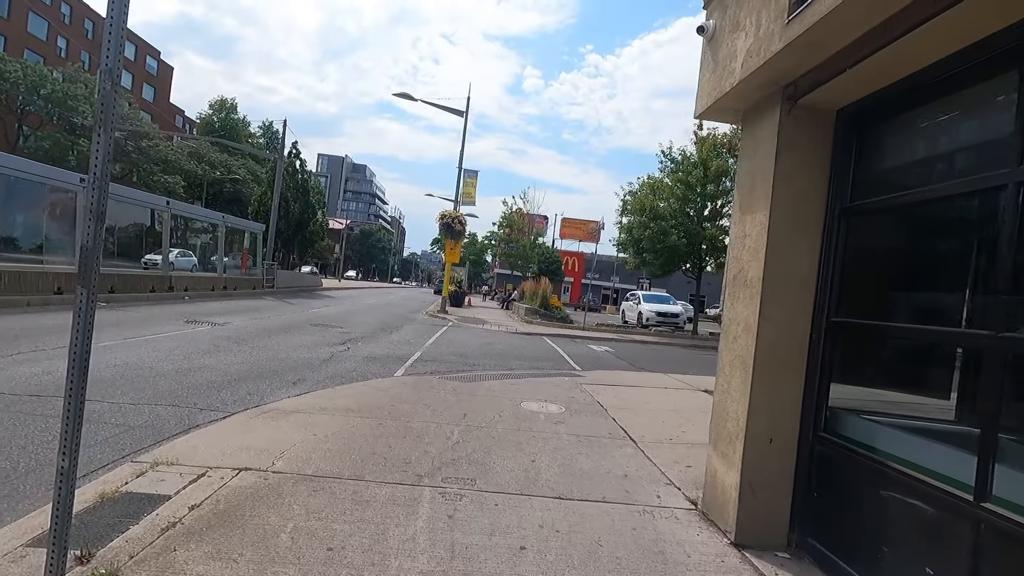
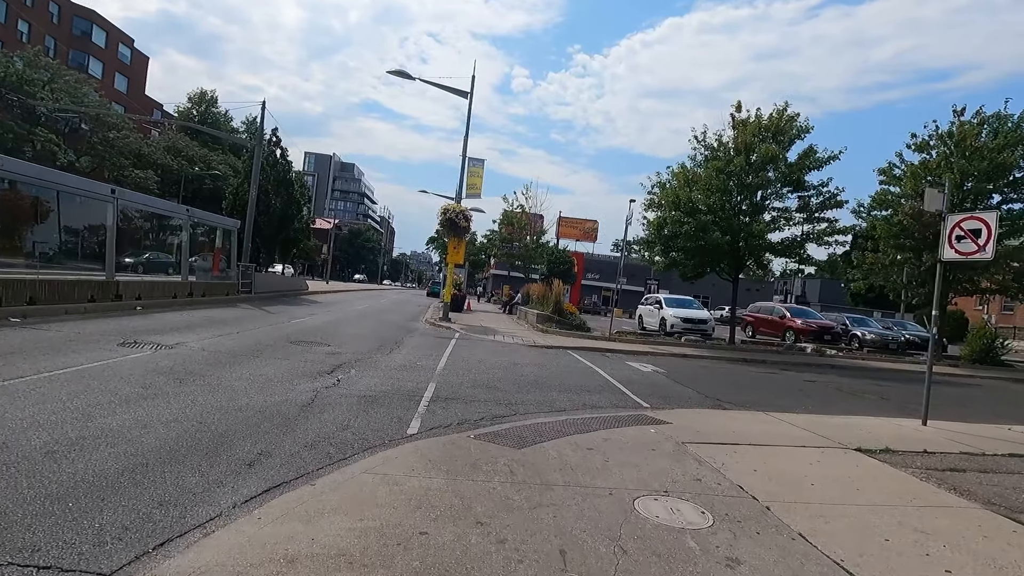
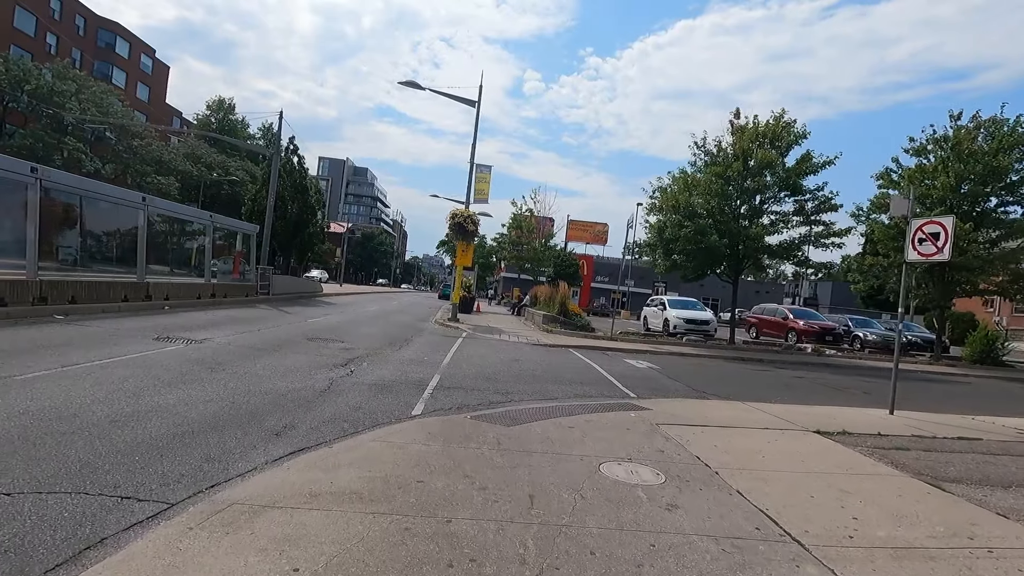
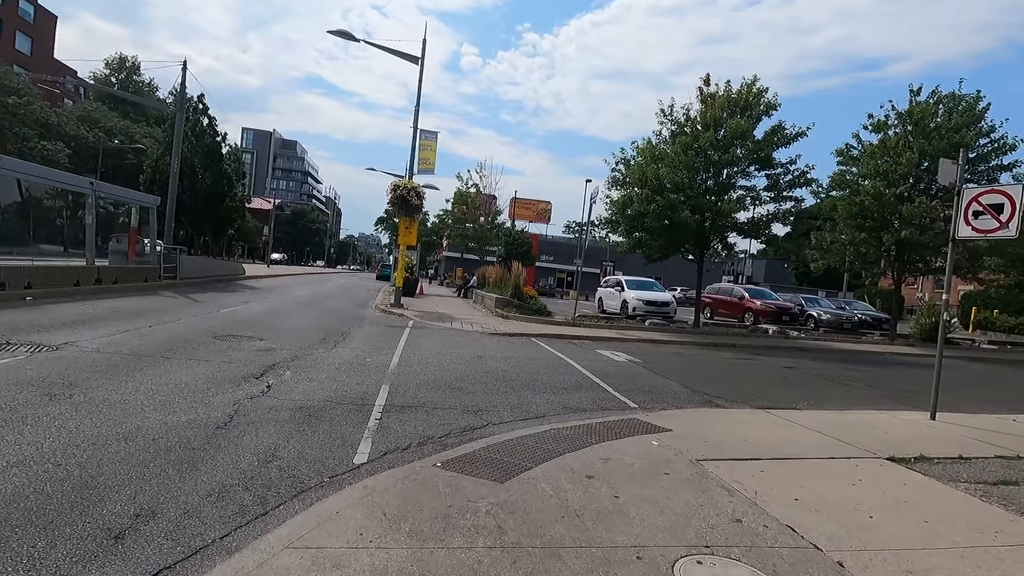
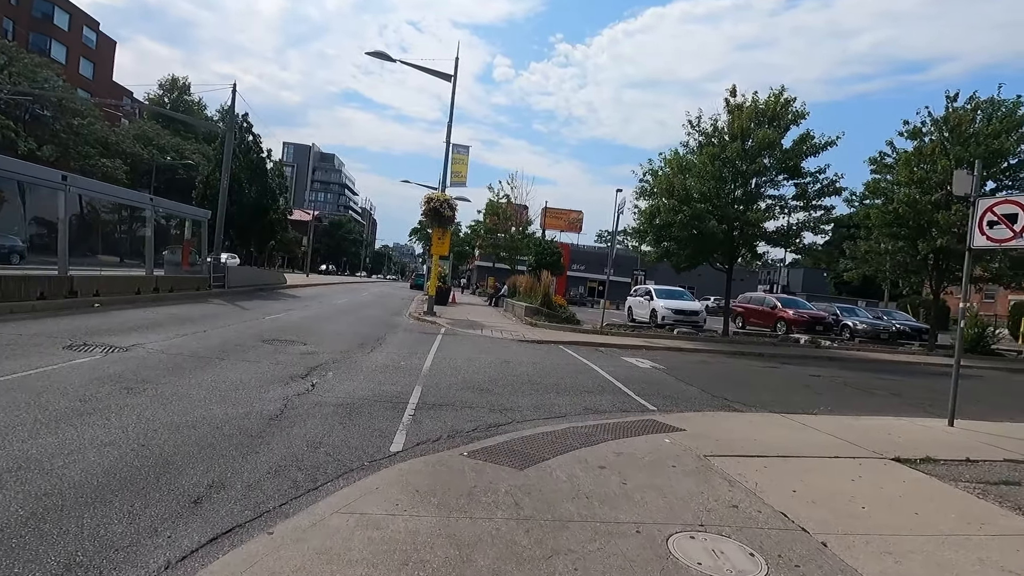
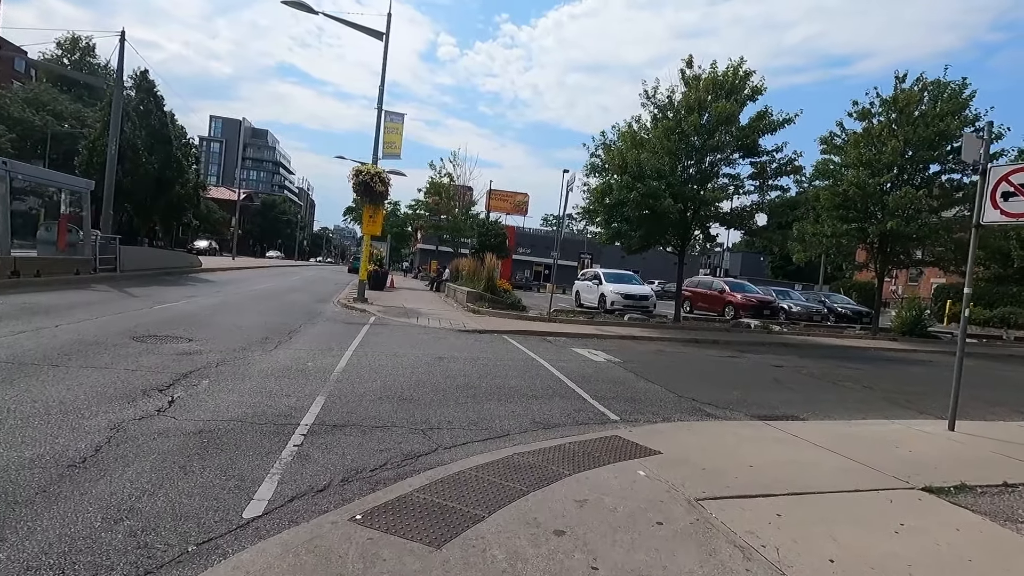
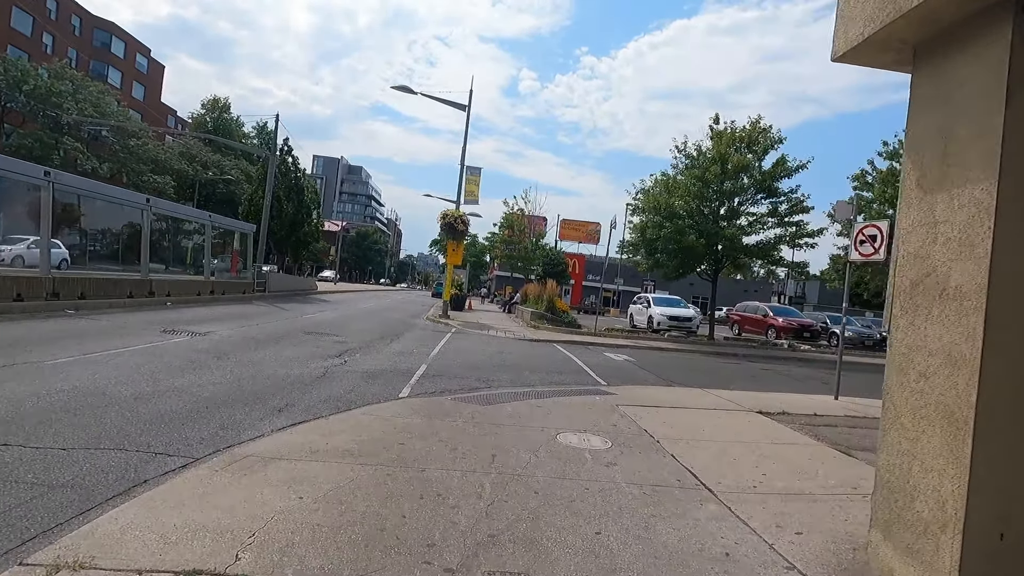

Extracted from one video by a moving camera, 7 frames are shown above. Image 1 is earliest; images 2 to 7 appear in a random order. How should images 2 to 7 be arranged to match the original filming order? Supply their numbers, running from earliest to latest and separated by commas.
7, 3, 2, 5, 4, 6
